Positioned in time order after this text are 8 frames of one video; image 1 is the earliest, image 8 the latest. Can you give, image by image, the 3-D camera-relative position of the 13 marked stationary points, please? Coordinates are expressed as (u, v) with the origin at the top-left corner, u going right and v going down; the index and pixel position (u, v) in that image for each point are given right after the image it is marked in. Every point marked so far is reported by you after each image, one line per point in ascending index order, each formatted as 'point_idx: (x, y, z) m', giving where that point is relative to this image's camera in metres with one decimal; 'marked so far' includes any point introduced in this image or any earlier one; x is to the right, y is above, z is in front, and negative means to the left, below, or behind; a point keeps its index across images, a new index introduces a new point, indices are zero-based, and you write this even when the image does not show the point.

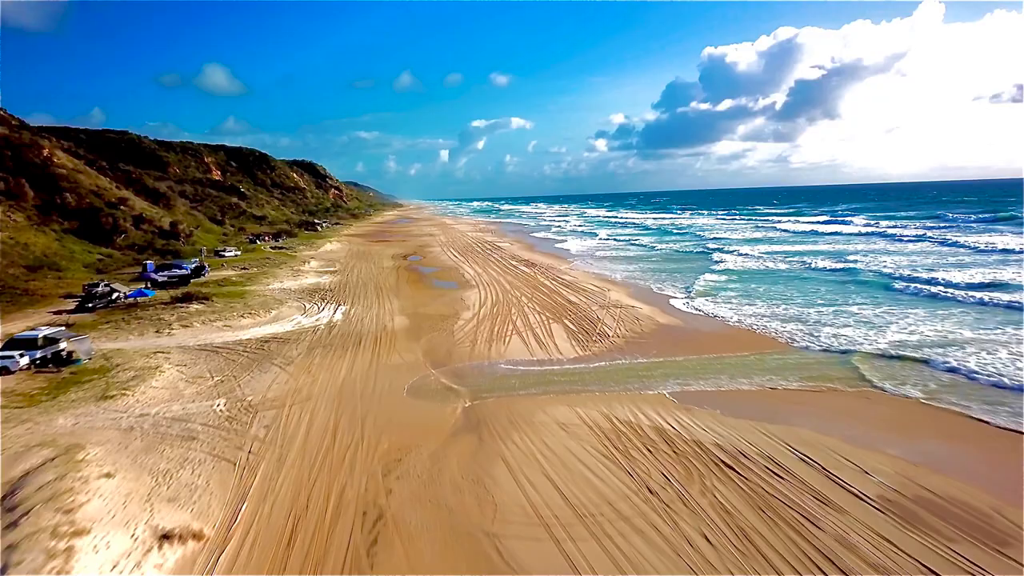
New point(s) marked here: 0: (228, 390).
0: (-4.4, -1.6, +11.7) m
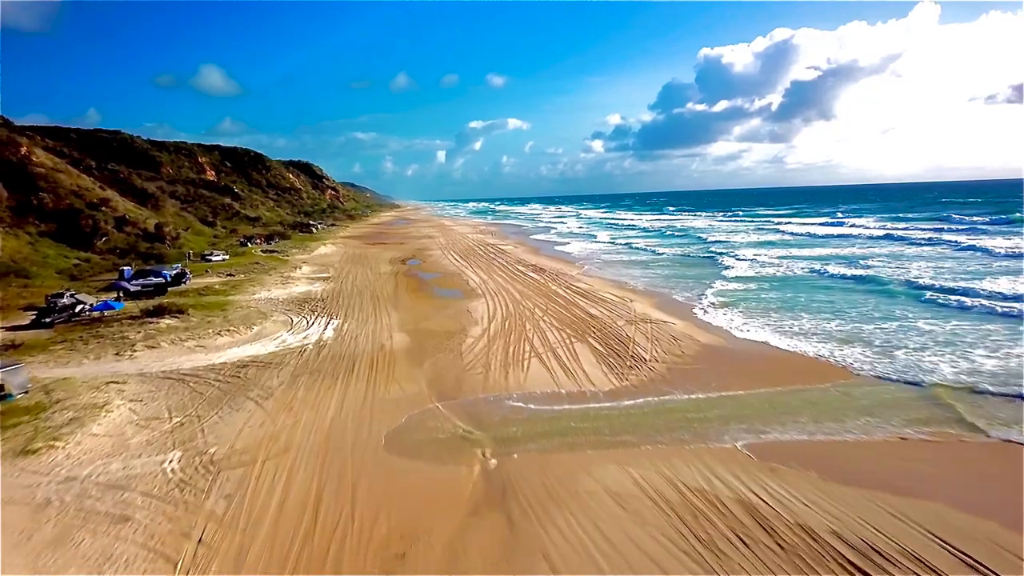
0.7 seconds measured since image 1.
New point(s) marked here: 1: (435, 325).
0: (-4.1, -1.9, +9.4) m
1: (-1.8, -0.9, +17.7) m
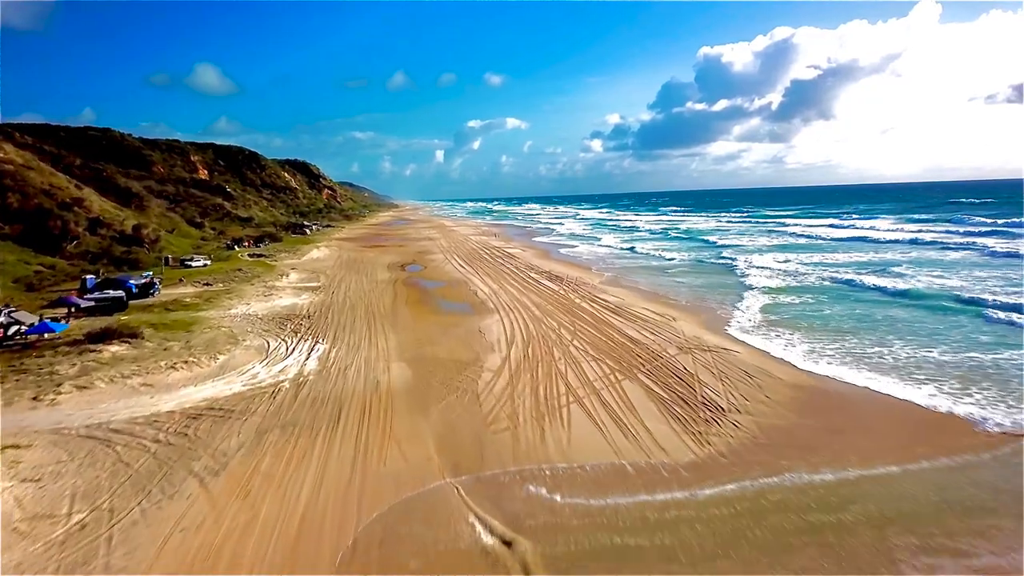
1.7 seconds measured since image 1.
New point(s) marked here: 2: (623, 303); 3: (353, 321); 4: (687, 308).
0: (-3.6, -2.2, +6.2) m
1: (-1.3, -1.2, +14.5) m
2: (+2.9, -0.4, +19.7) m
3: (-4.0, -0.8, +18.8) m
4: (+4.4, -0.6, +18.6) m
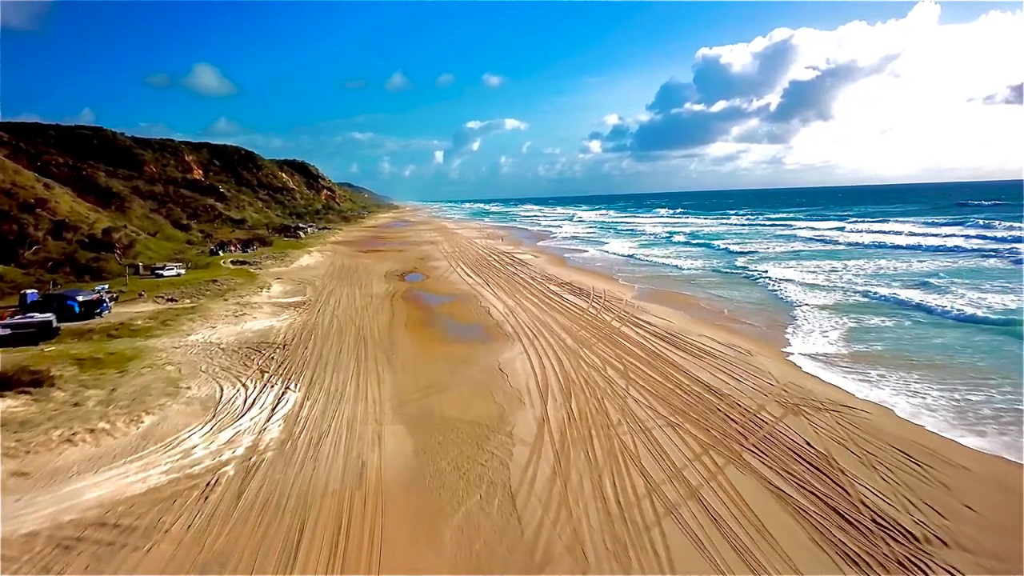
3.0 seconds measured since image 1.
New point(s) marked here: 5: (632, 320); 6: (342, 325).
0: (-3.1, -2.7, +2.4) m
1: (-0.8, -1.7, +10.7) m
2: (+3.4, -0.9, +15.9) m
3: (-3.5, -1.3, +15.0) m
4: (+4.9, -1.0, +14.8) m
5: (+2.7, -0.7, +17.3) m
6: (-4.1, -0.9, +18.4) m
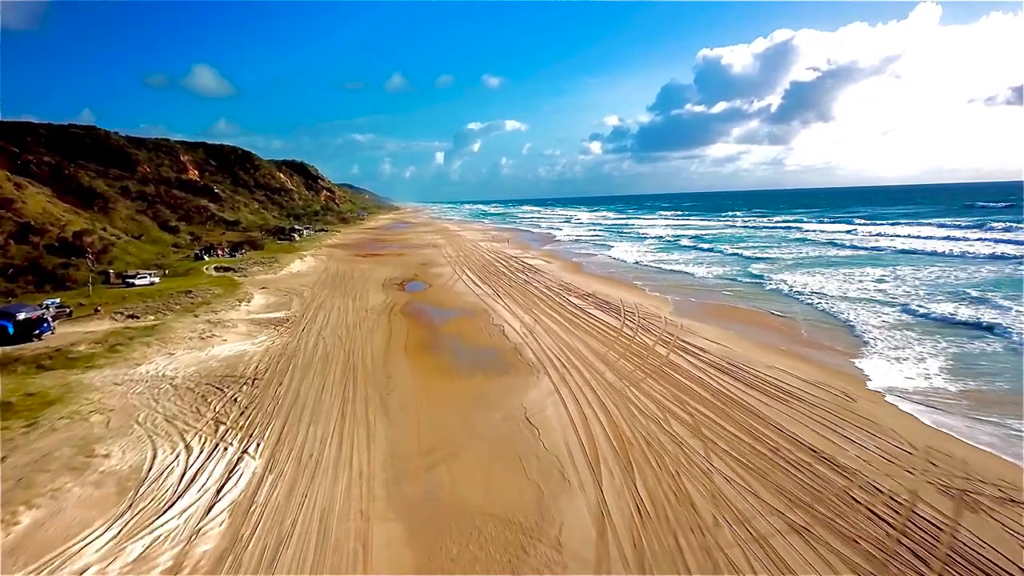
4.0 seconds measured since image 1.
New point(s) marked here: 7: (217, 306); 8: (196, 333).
0: (-2.6, -3.0, -0.6) m
1: (-0.4, -2.0, +7.7) m
2: (+3.9, -1.2, +12.8) m
3: (-3.1, -1.6, +12.0) m
4: (+5.3, -1.3, +11.8) m
5: (+3.1, -1.1, +14.3) m
6: (-3.7, -1.2, +15.3) m
7: (-7.8, -0.5, +19.9) m
8: (-6.8, -0.9, +16.1) m
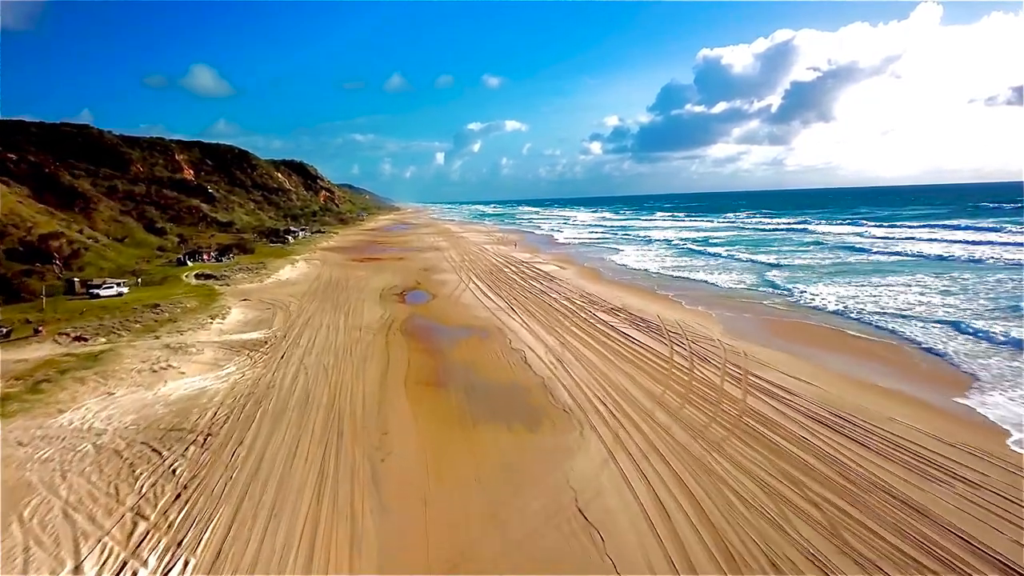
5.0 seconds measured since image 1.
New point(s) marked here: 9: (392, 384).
0: (-2.2, -3.3, -3.7) m
1: (+0.1, -2.4, +4.6) m
2: (+4.3, -1.6, +9.8) m
3: (-2.6, -1.9, +9.0) m
4: (+5.7, -1.7, +8.7) m
5: (+3.6, -1.4, +11.2) m
6: (-3.3, -1.6, +12.3) m
7: (-7.4, -0.8, +16.9) m
8: (-6.3, -1.3, +13.1) m
9: (-2.0, -1.6, +12.3) m
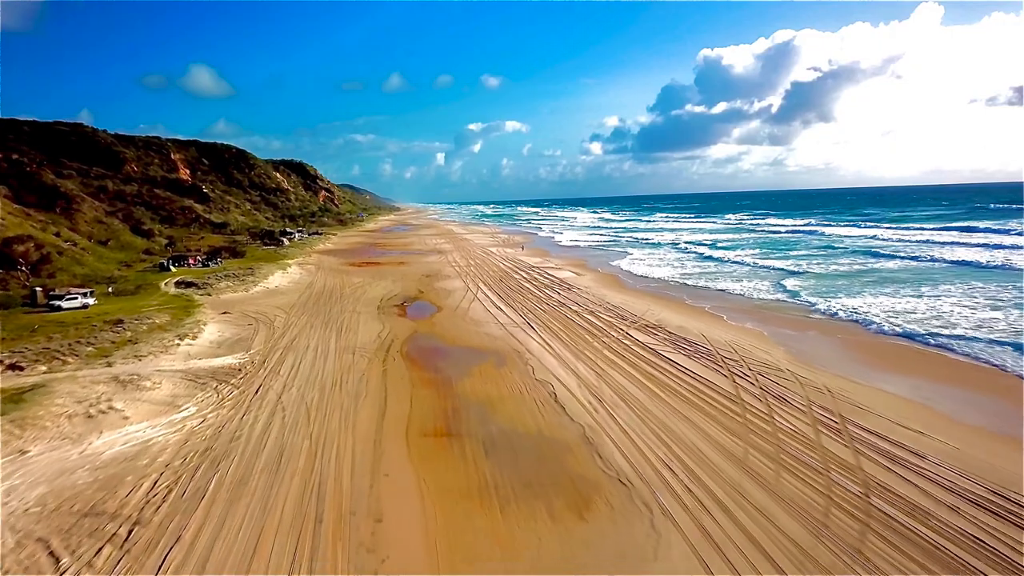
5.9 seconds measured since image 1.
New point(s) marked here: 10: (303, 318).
0: (-1.8, -3.6, -6.3) m
1: (+0.5, -2.7, +2.0) m
2: (+4.7, -1.9, +7.2) m
3: (-2.2, -2.2, +6.3) m
4: (+6.1, -2.0, +6.1) m
5: (+4.0, -1.7, +8.6) m
6: (-2.9, -1.9, +9.7) m
7: (-7.0, -1.1, +14.3) m
8: (-5.9, -1.6, +10.4) m
9: (-1.6, -1.9, +9.7) m
10: (-5.4, -0.8, +19.5) m
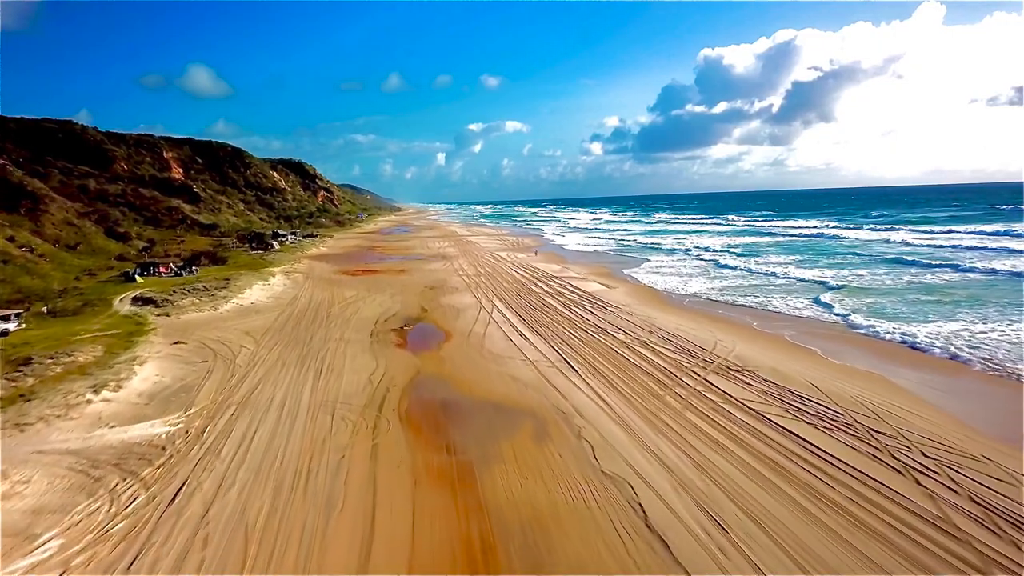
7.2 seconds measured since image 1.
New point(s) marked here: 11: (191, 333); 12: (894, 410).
0: (-1.2, -4.1, -10.5) m
1: (+1.0, -3.1, -2.2) m
2: (+5.3, -2.3, +3.0) m
3: (-1.7, -2.7, +2.1) m
4: (+6.7, -2.5, +1.9) m
5: (+4.6, -2.2, +4.4) m
6: (-2.3, -2.4, +5.5) m
7: (-6.4, -1.6, +10.1) m
8: (-5.4, -2.1, +6.2) m
9: (-1.0, -2.4, +5.5) m
10: (-4.9, -1.2, +15.4) m
11: (-7.3, -1.0, +16.9) m
12: (+4.9, -1.6, +10.0) m
